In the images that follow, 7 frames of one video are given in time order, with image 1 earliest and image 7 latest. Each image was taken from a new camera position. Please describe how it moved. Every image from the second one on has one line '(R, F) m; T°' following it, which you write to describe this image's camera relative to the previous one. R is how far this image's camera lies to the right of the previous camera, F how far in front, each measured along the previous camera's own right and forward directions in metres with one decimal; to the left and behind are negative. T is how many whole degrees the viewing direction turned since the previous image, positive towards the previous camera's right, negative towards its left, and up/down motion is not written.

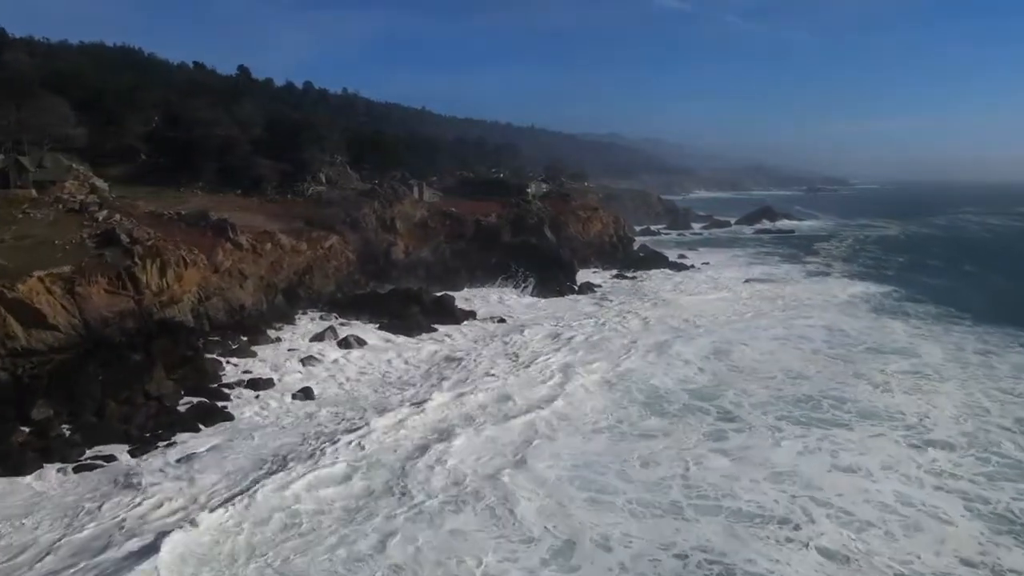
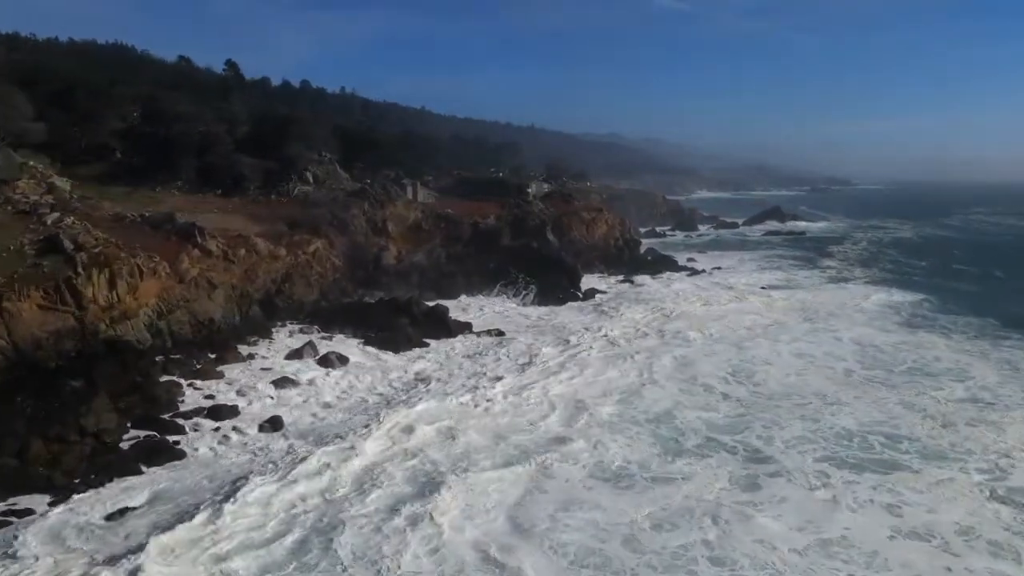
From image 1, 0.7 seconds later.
(0.0, +2.2) m; 0°
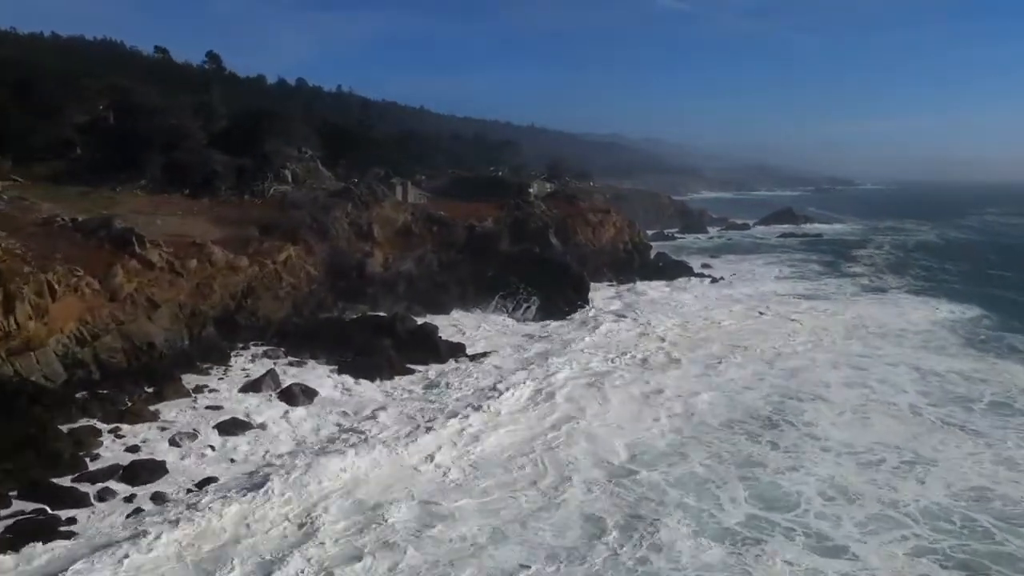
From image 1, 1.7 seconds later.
(0.0, +3.2) m; 0°
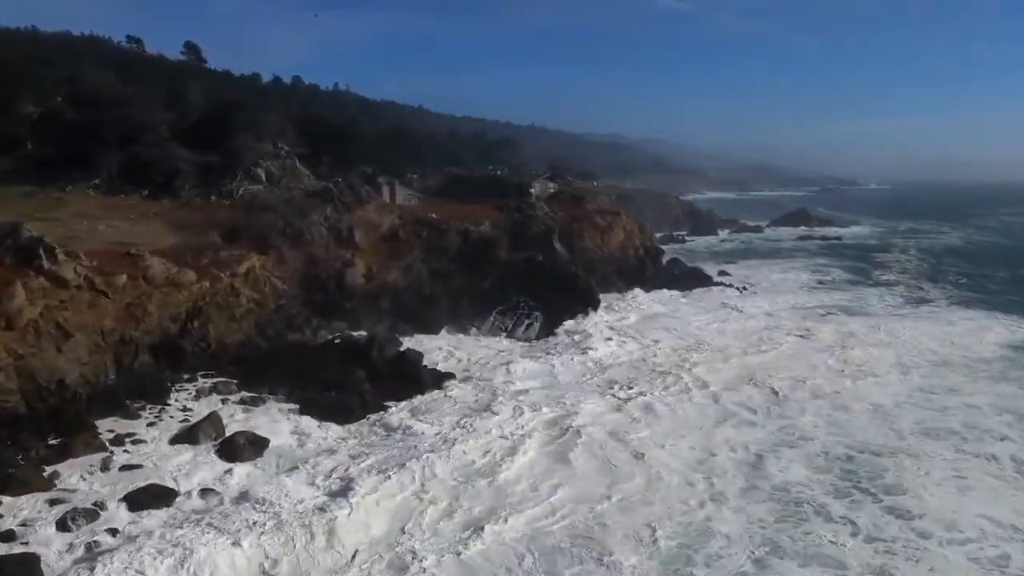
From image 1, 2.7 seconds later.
(0.0, +3.3) m; 0°
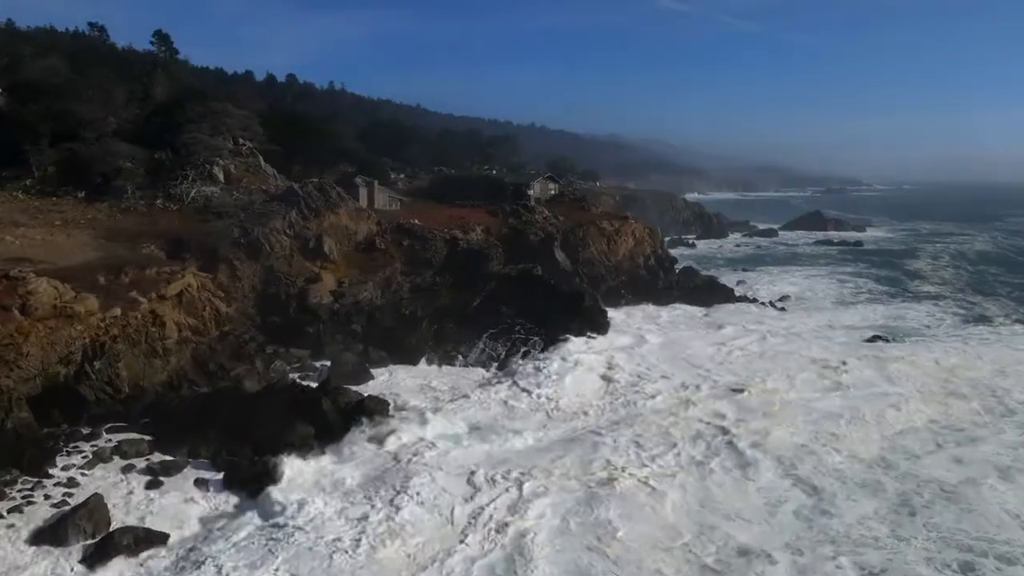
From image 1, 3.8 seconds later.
(+0.1, +3.6) m; 0°
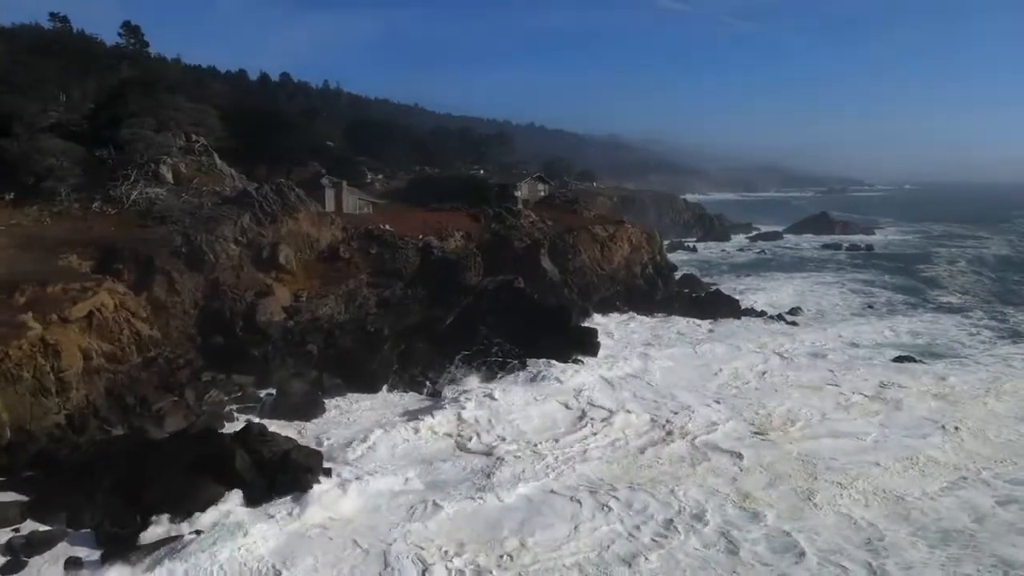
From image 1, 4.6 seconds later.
(+0.4, +2.4) m; 0°
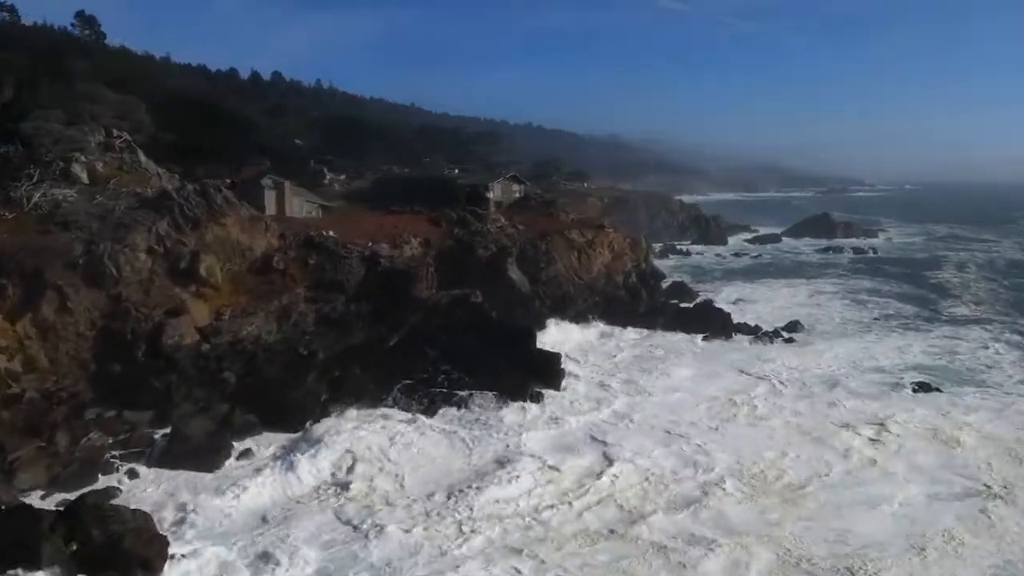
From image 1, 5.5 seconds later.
(+0.8, +2.5) m; 0°
